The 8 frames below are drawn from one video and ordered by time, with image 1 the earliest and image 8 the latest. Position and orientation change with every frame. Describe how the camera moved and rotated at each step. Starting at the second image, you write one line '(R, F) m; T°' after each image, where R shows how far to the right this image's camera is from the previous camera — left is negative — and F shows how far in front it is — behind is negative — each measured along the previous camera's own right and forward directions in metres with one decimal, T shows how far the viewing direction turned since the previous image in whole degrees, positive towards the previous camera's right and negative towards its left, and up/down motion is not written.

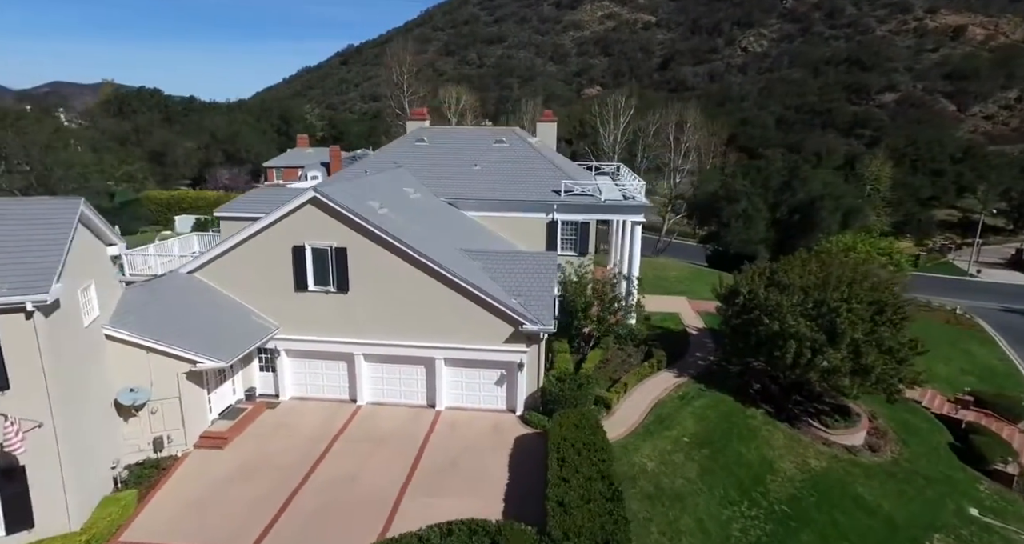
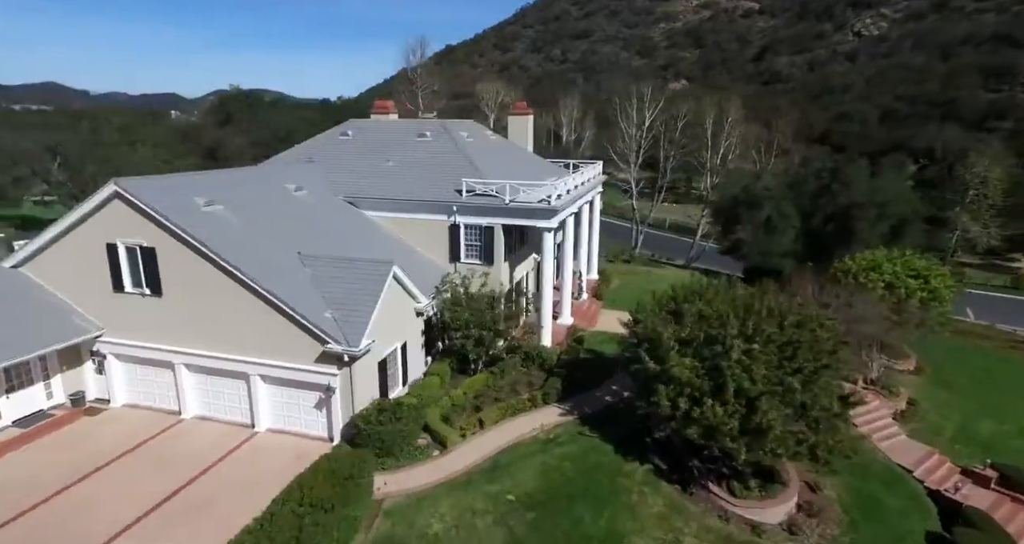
(+7.3, +3.1) m; -10°
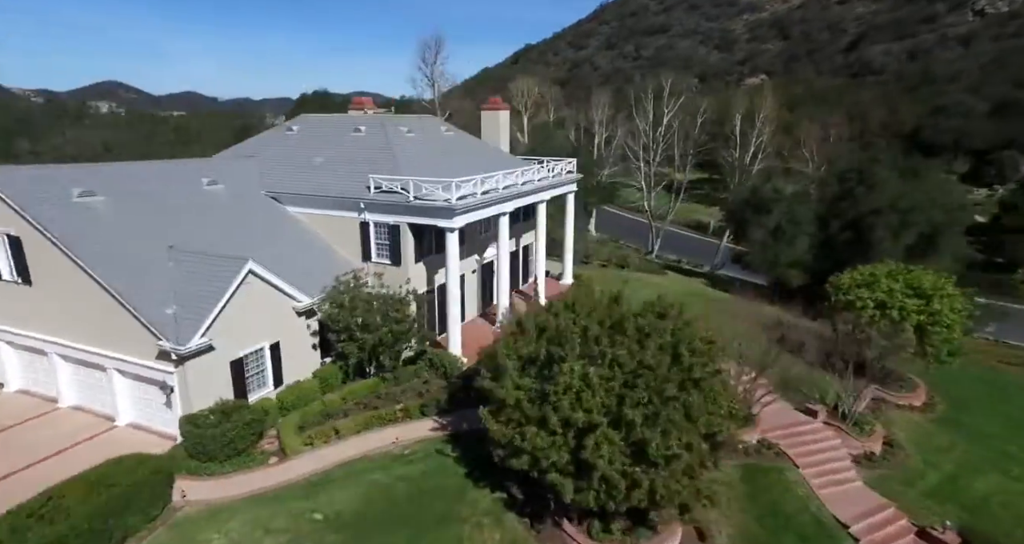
(+5.9, +1.7) m; -8°
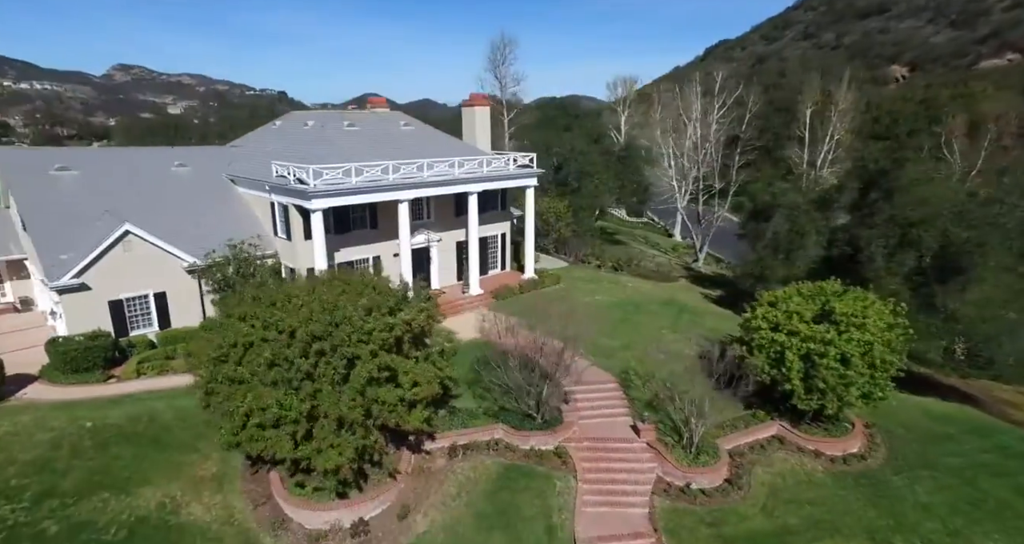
(+11.8, +1.3) m; -19°
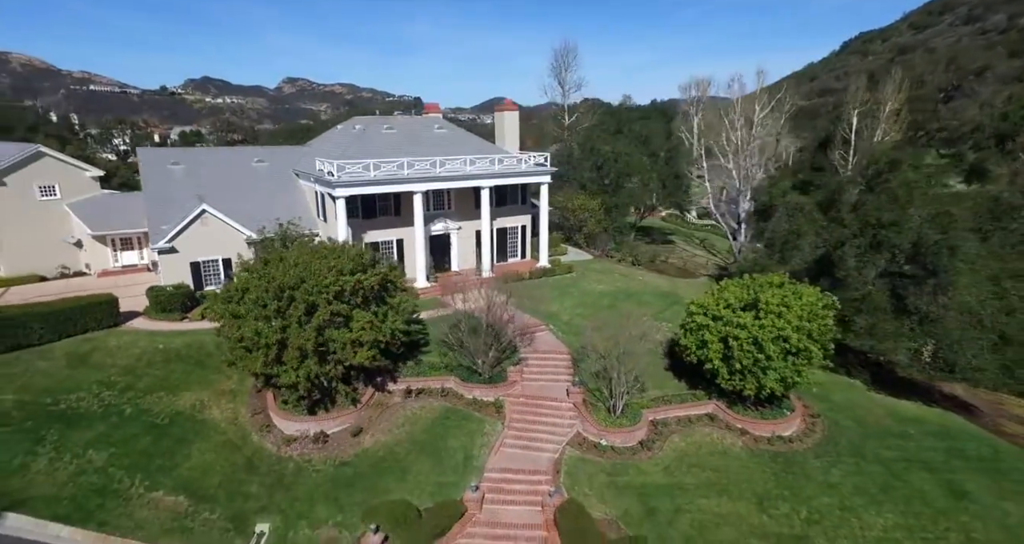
(+5.8, -2.6) m; -12°
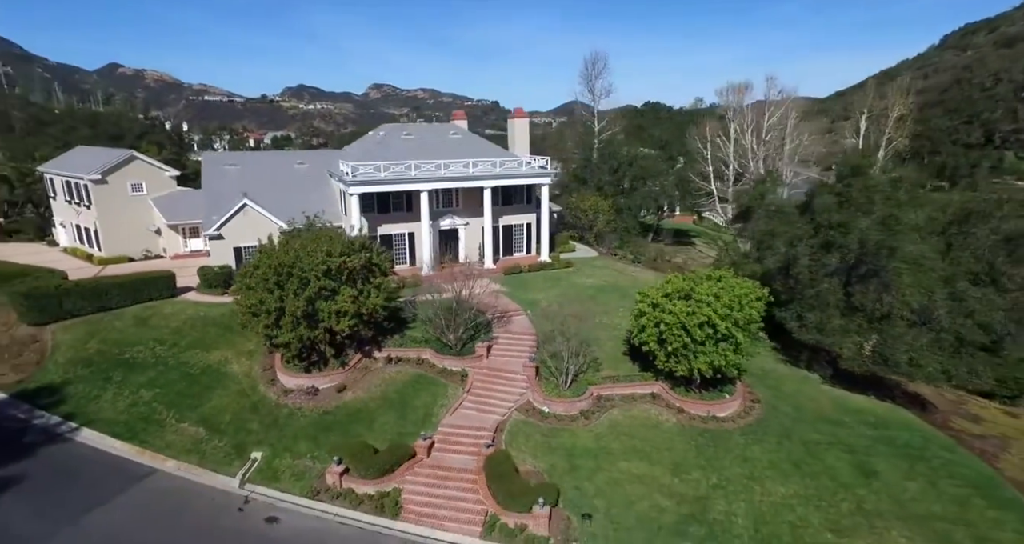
(+4.2, -2.6) m; -7°
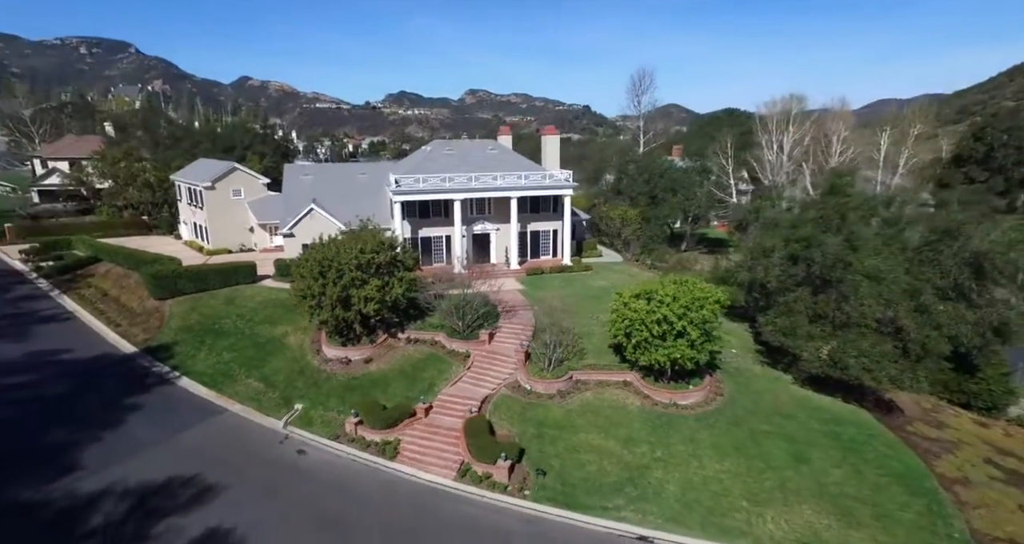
(+4.2, -3.7) m; -9°
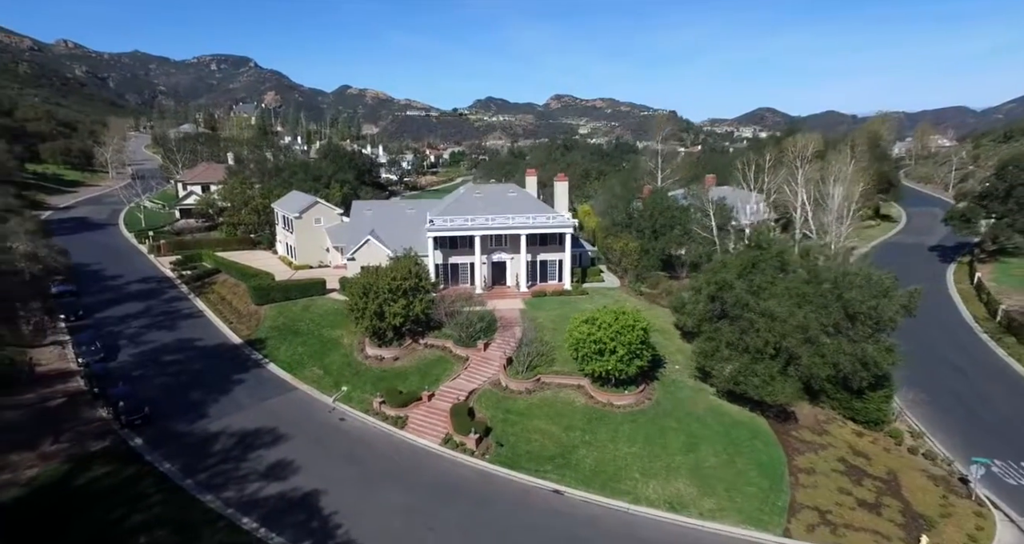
(+5.8, -8.3) m; -8°
